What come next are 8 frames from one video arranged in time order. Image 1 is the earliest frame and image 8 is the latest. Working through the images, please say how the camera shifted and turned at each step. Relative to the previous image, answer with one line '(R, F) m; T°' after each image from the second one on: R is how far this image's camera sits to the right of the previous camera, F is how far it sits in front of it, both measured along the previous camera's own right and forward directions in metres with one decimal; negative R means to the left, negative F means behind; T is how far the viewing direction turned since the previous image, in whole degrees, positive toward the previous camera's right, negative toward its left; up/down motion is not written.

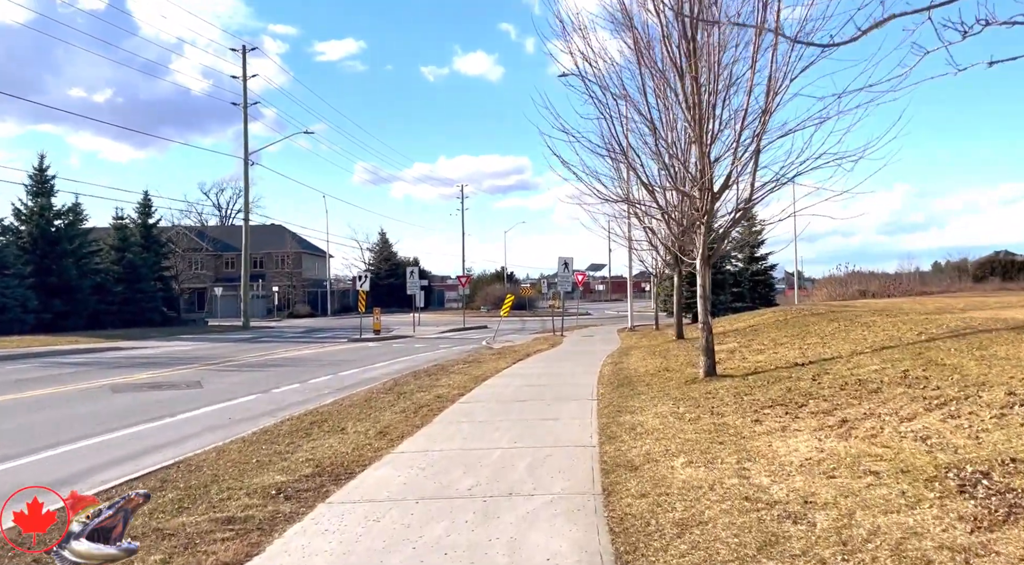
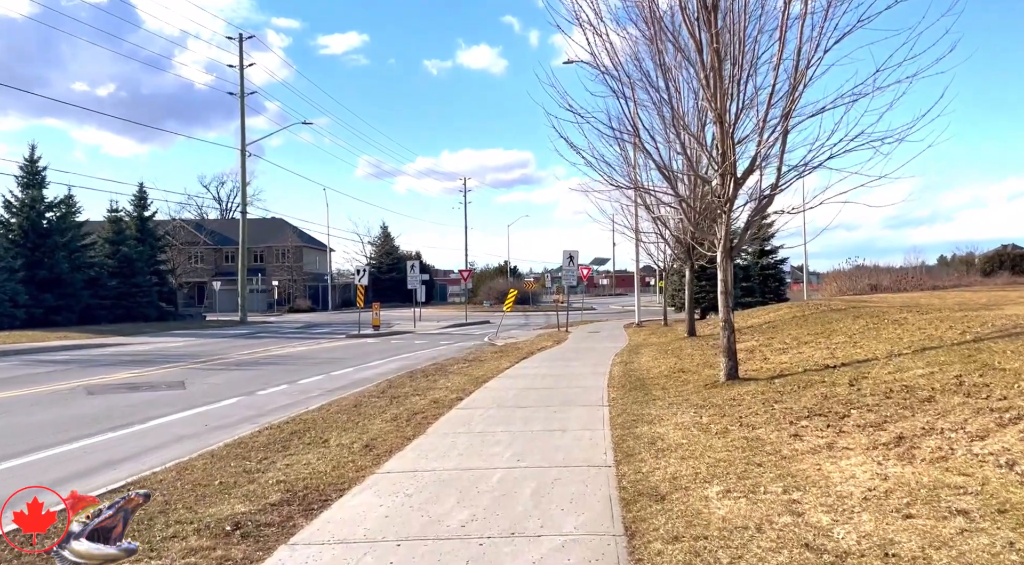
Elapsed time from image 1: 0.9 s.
(0.0, +1.0) m; 0°
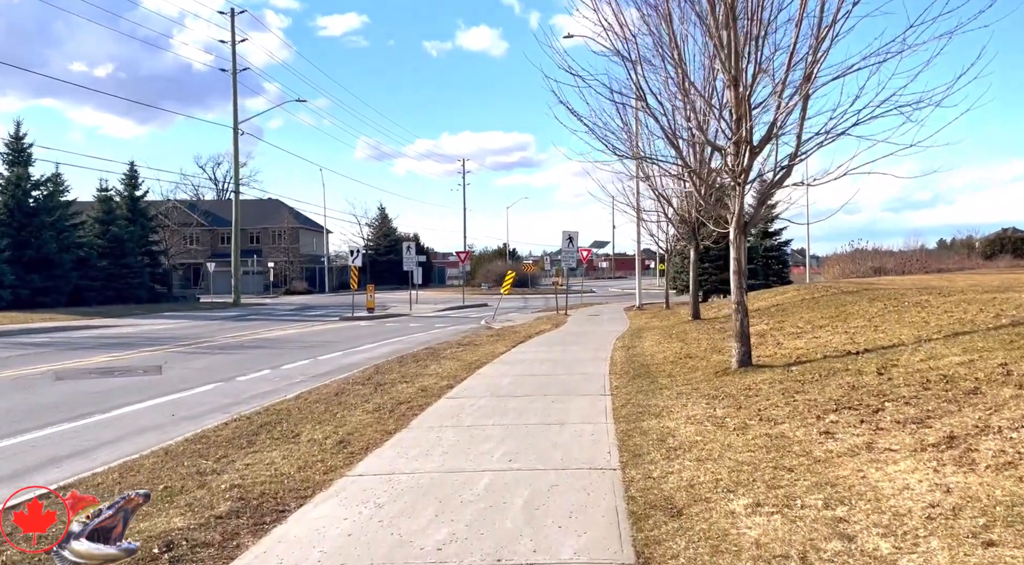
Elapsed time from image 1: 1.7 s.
(+0.1, +0.9) m; 0°
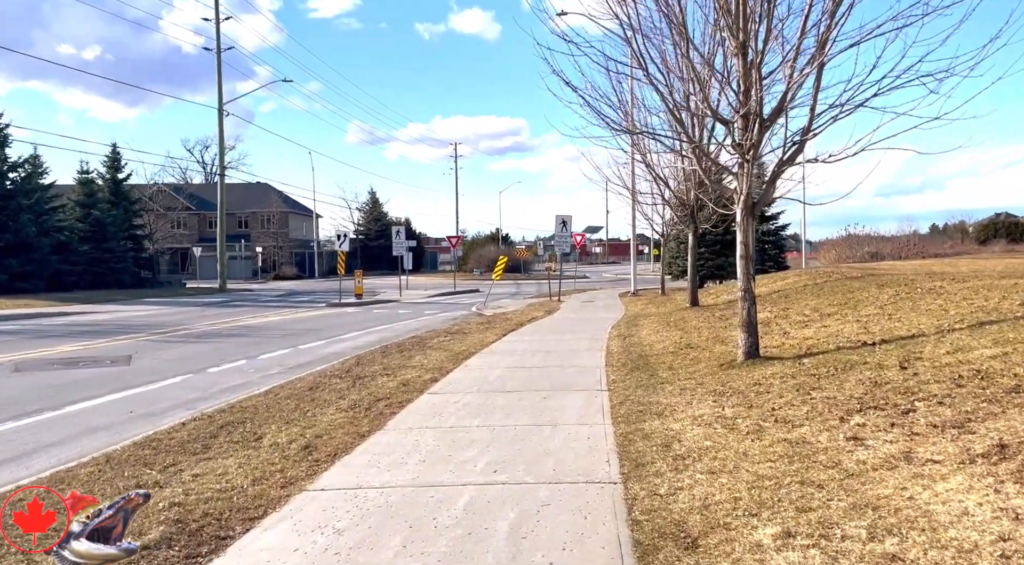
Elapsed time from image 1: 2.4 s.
(+0.1, +0.8) m; +1°
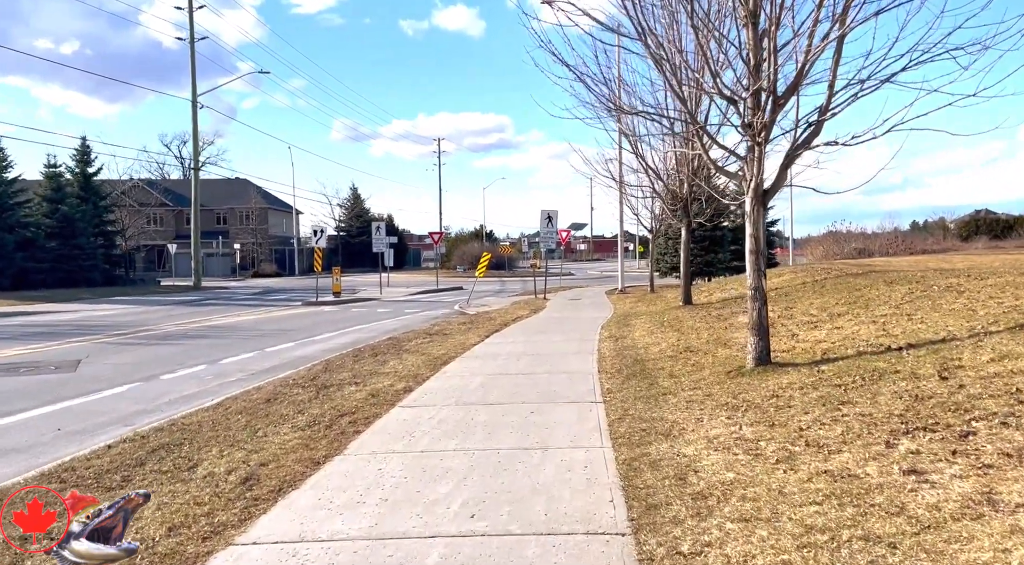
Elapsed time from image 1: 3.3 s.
(0.0, +1.0) m; +1°
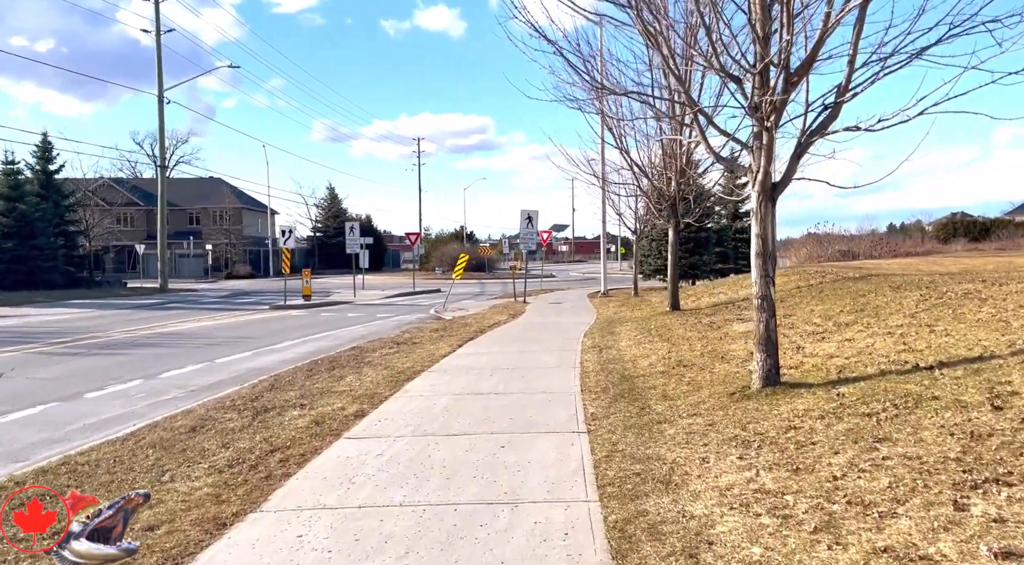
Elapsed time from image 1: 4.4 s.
(+0.1, +1.2) m; +1°
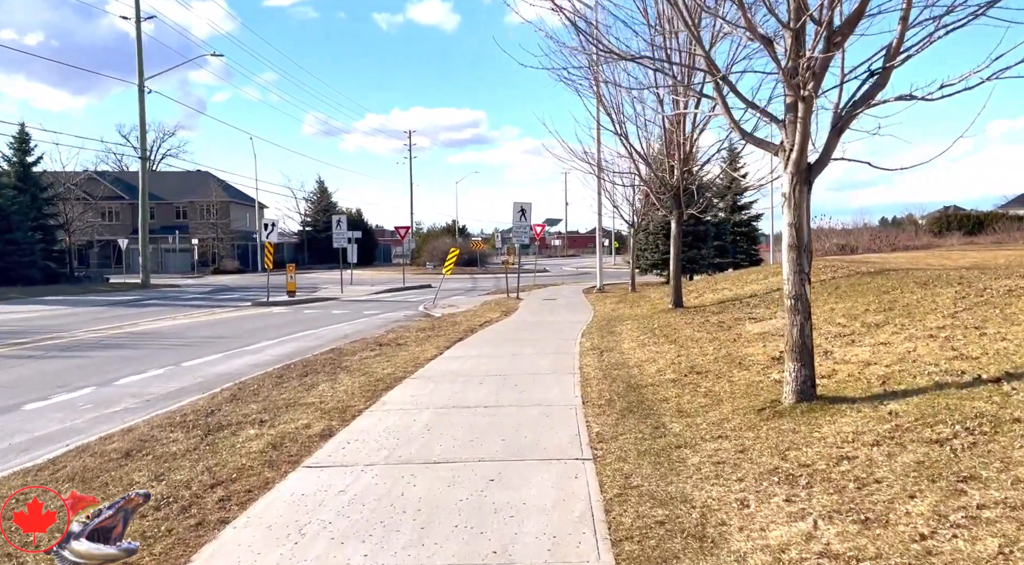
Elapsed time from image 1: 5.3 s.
(0.0, +1.1) m; +1°
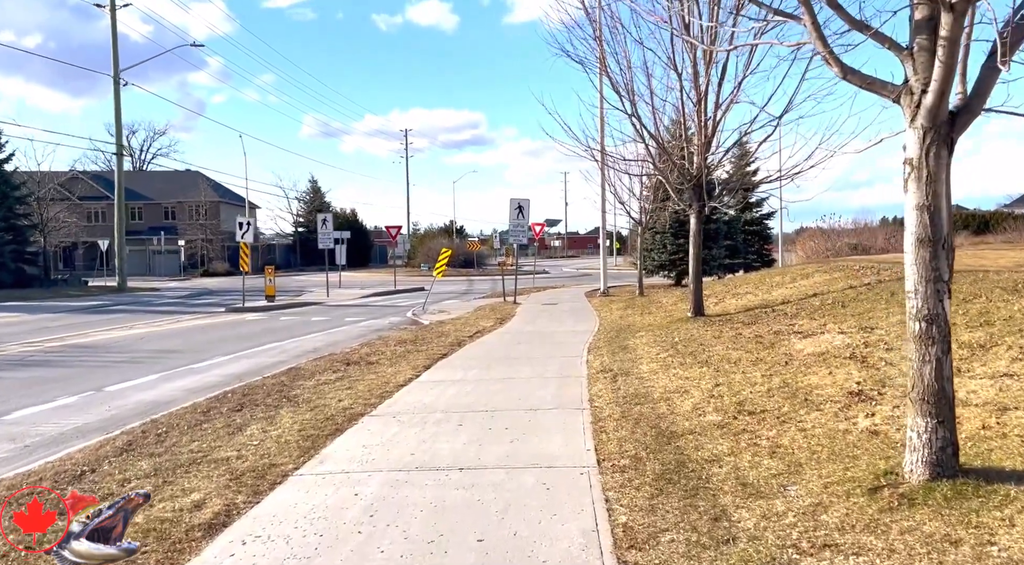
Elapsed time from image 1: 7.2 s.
(+0.1, +2.2) m; 0°
